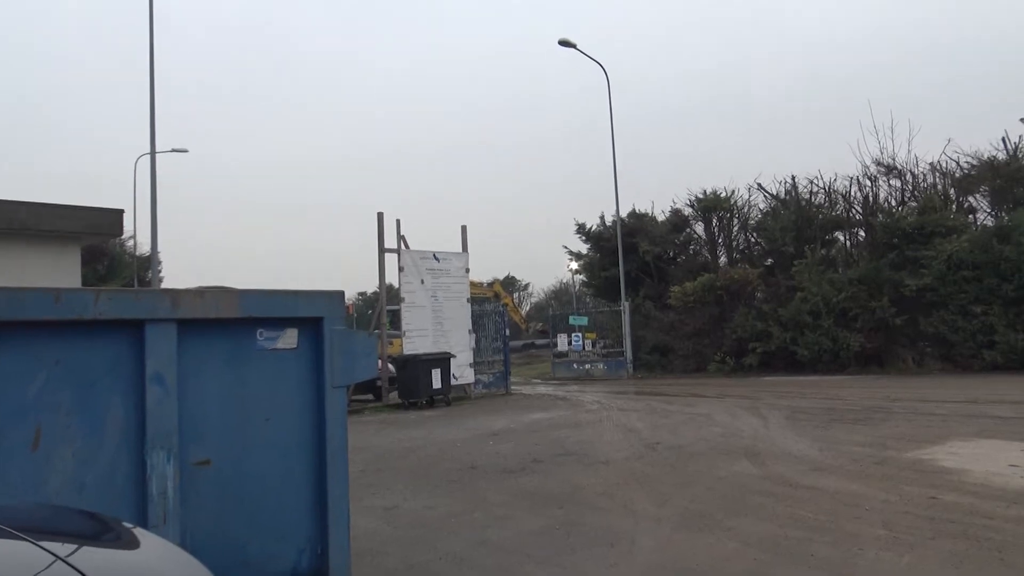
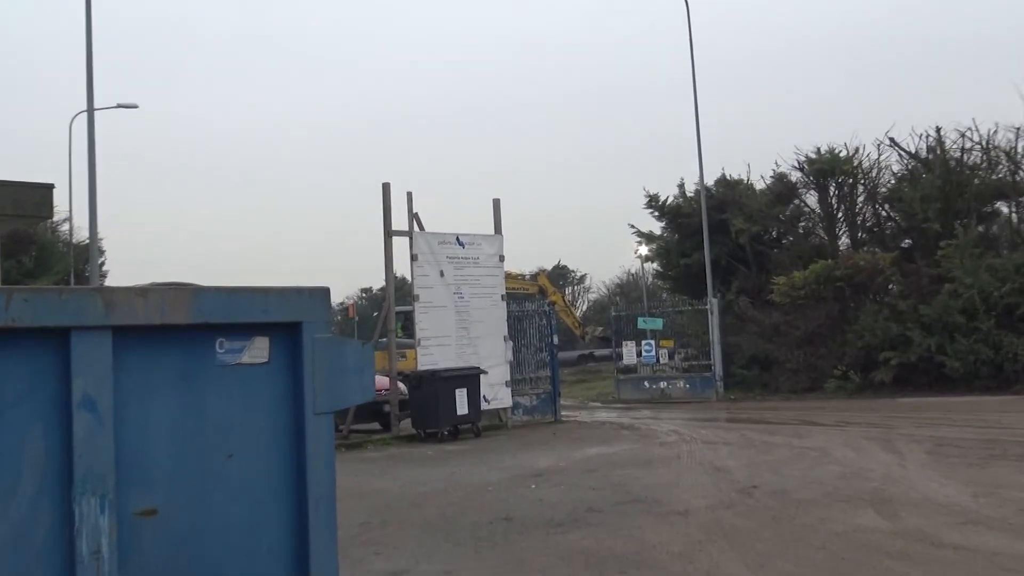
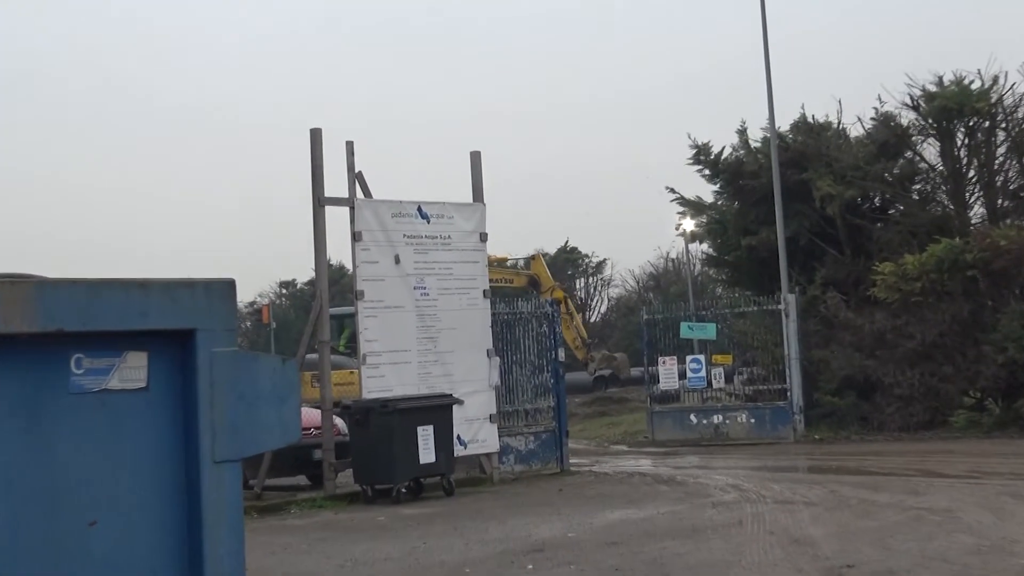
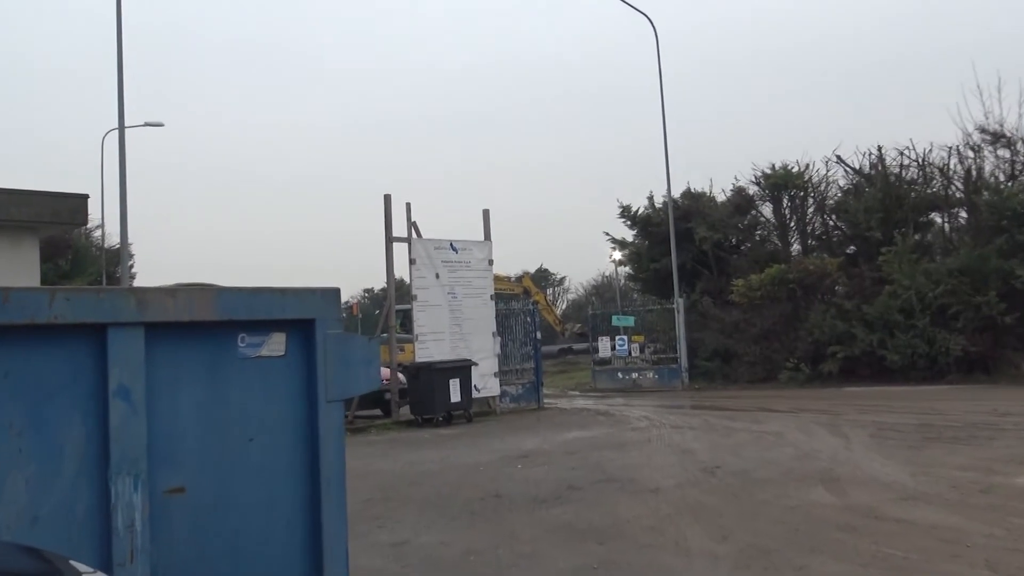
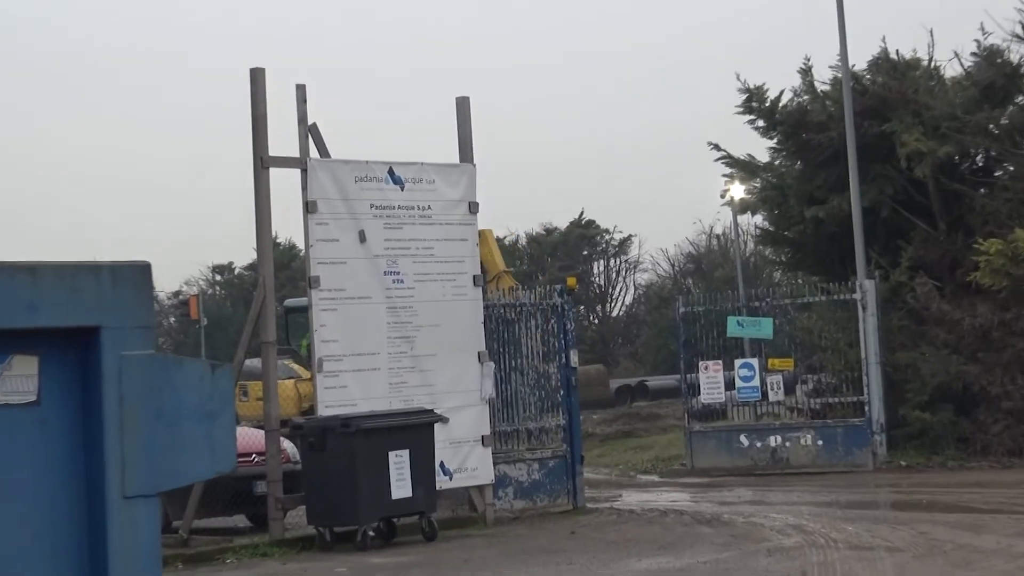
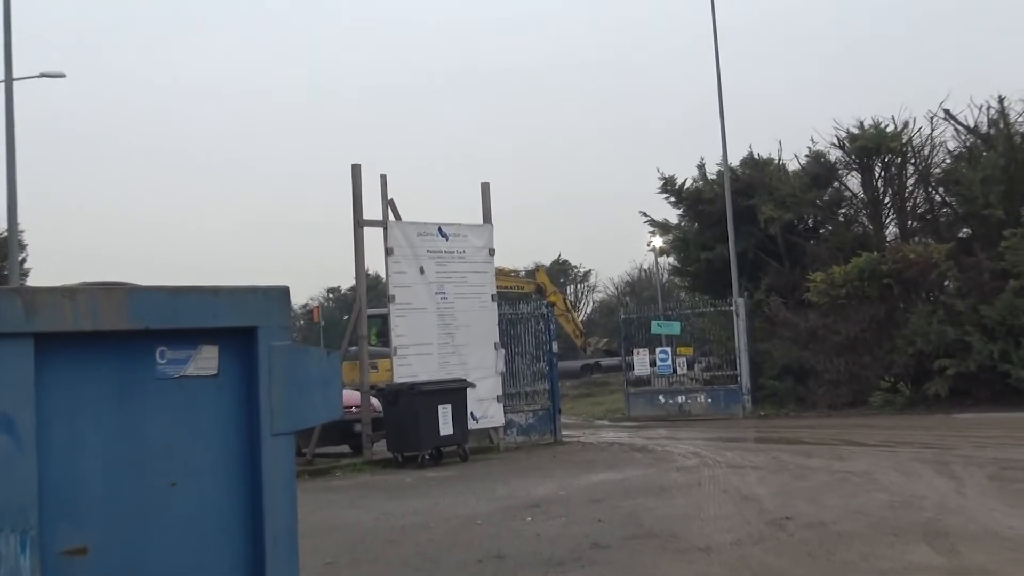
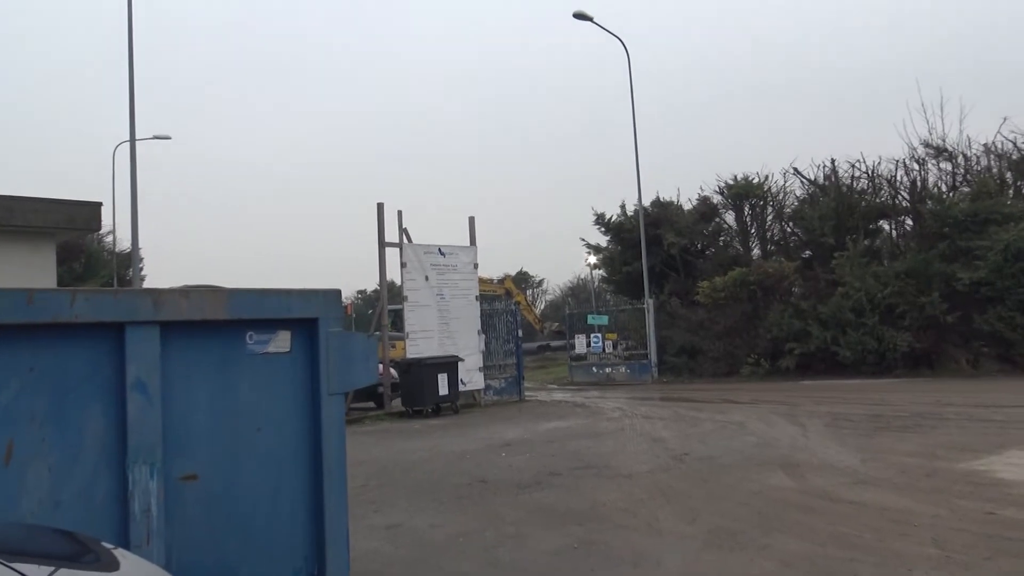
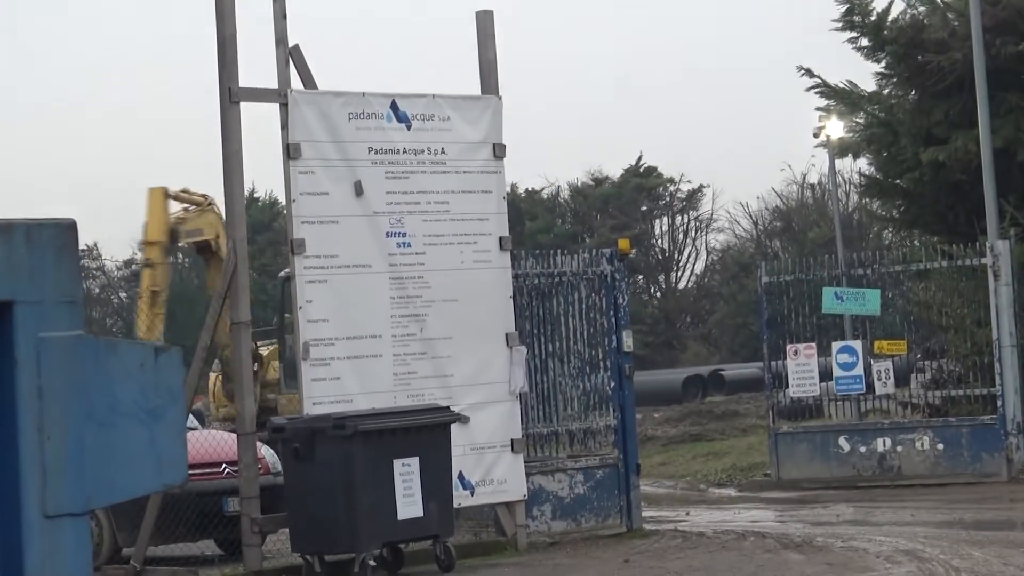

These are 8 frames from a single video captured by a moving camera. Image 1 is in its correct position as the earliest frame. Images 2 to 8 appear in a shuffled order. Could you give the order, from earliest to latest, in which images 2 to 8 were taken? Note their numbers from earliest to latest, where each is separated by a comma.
7, 4, 2, 6, 3, 5, 8
